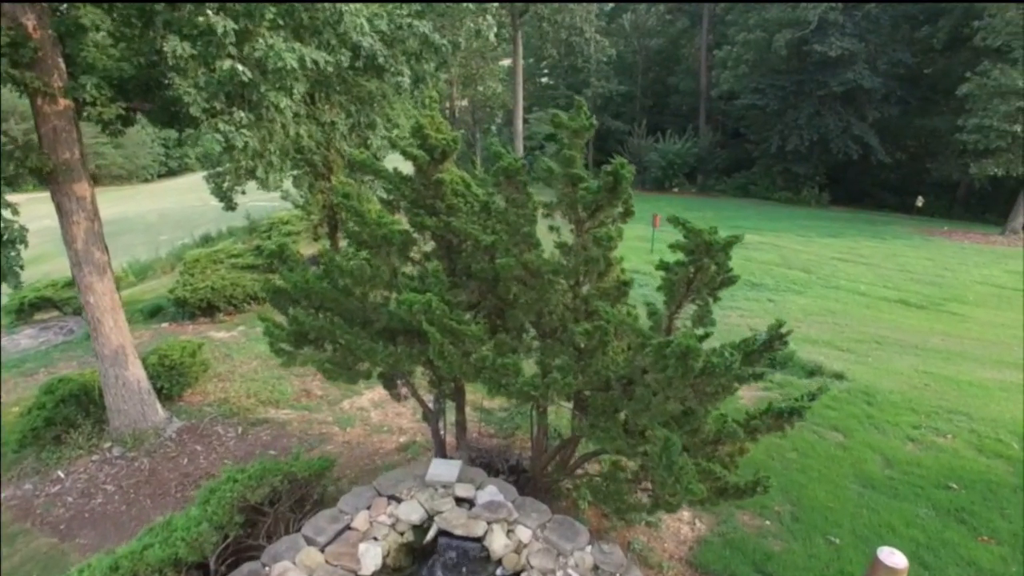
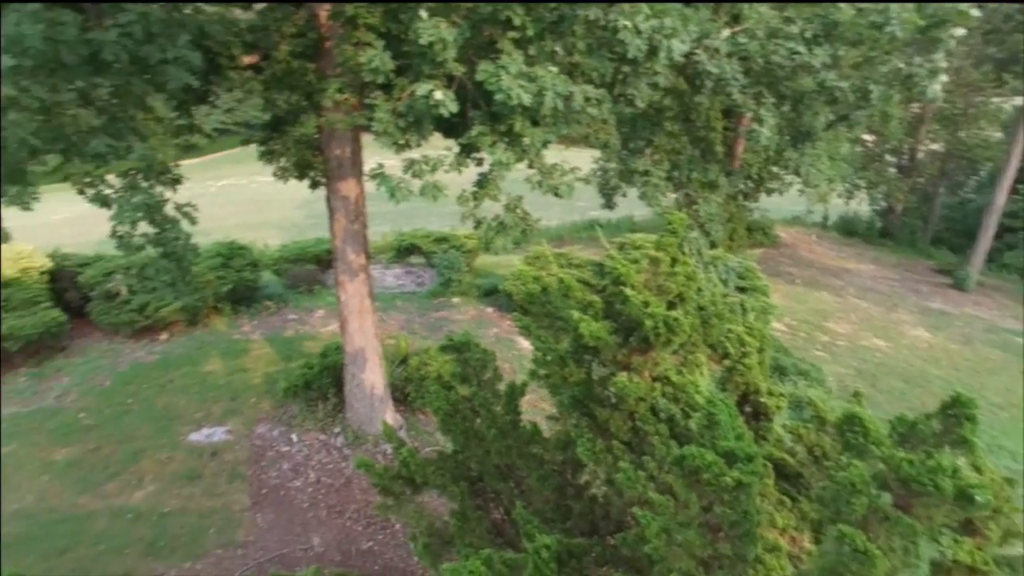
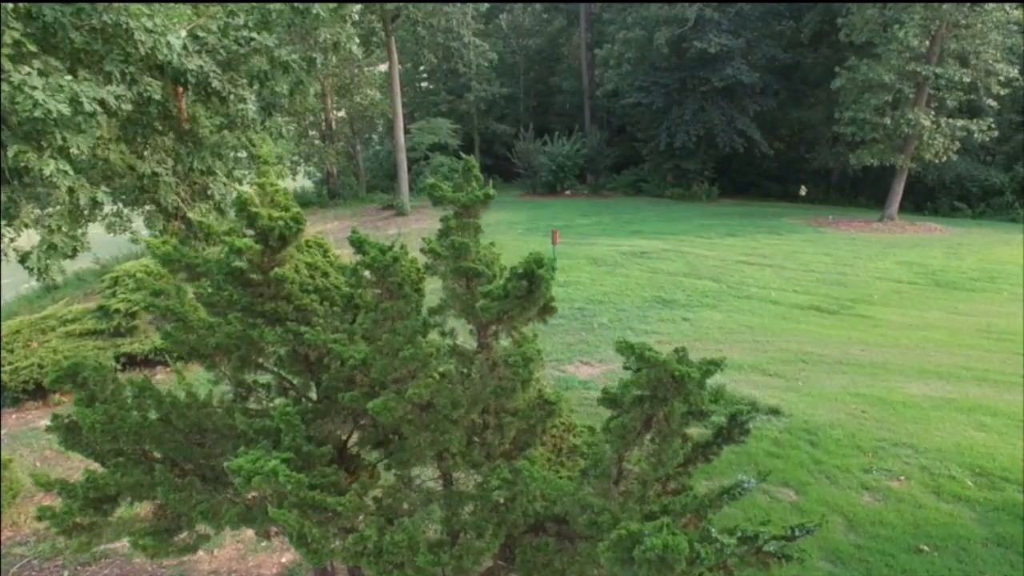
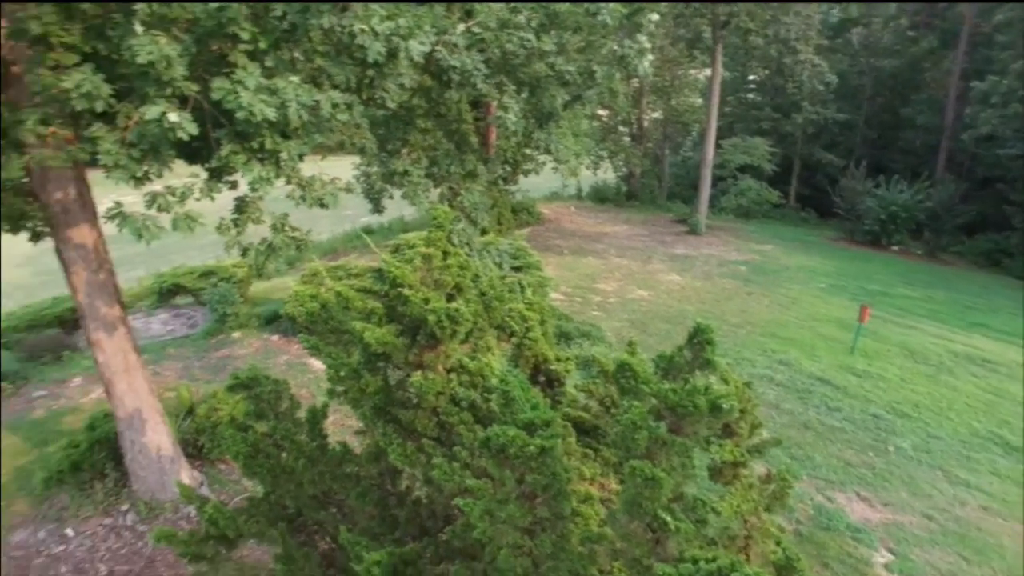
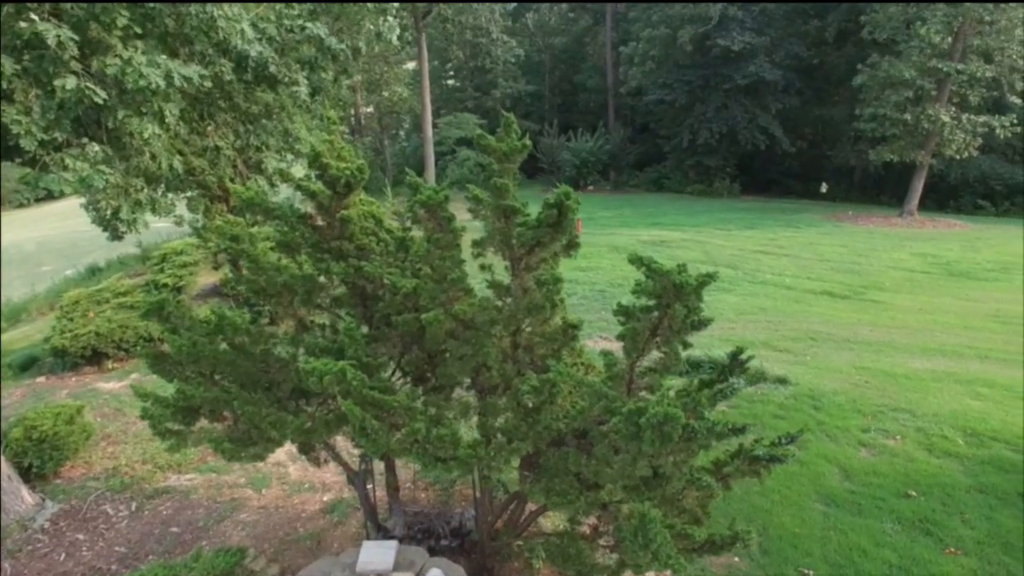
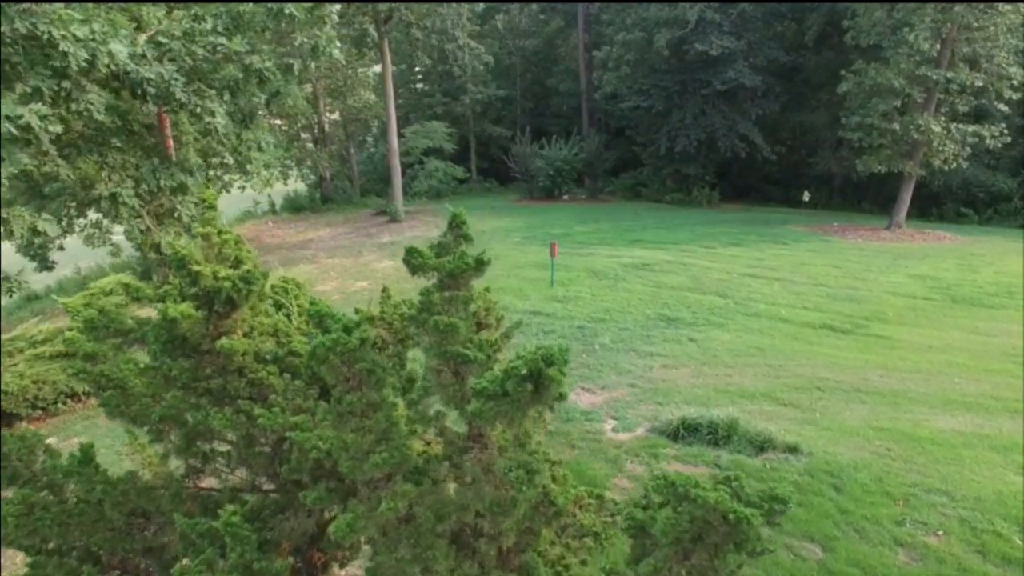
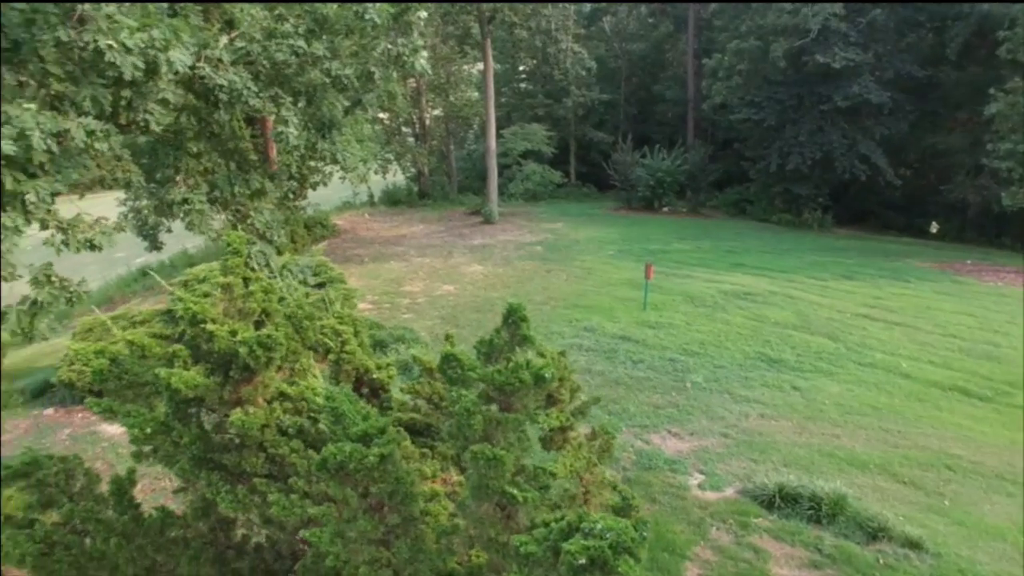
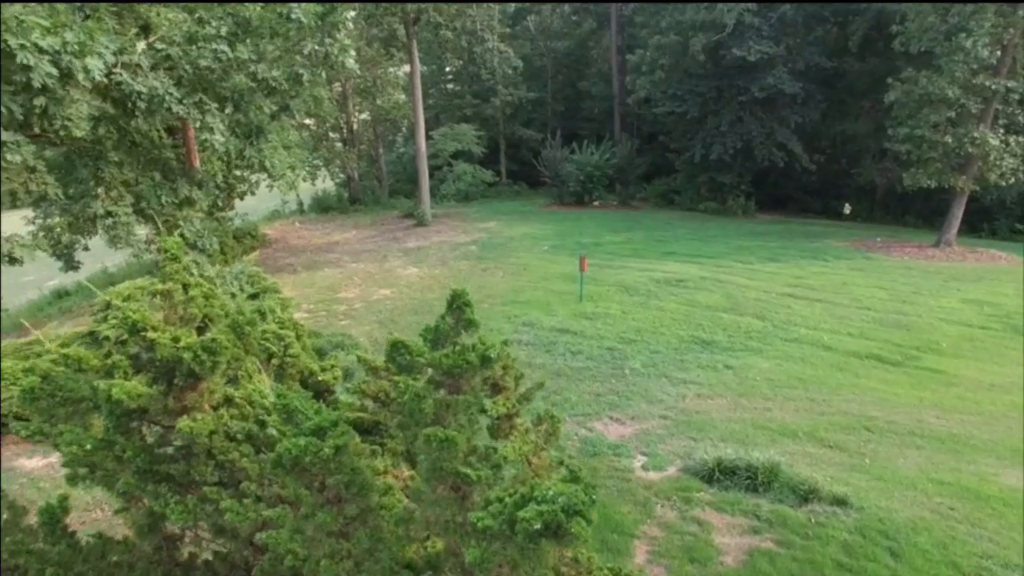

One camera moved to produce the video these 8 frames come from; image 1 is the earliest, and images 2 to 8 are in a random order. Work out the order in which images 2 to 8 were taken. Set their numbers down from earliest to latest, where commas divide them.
5, 3, 6, 8, 7, 4, 2
